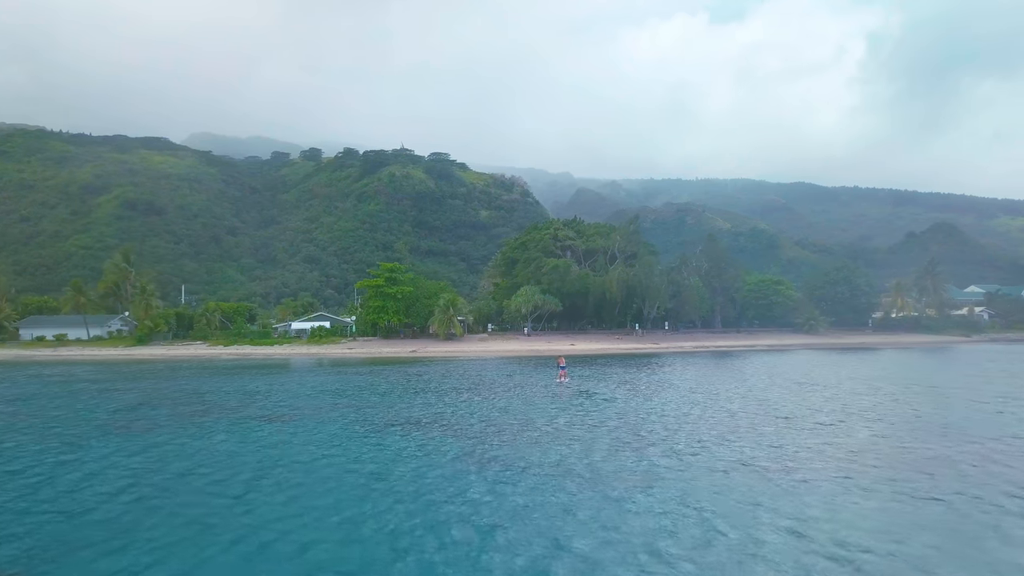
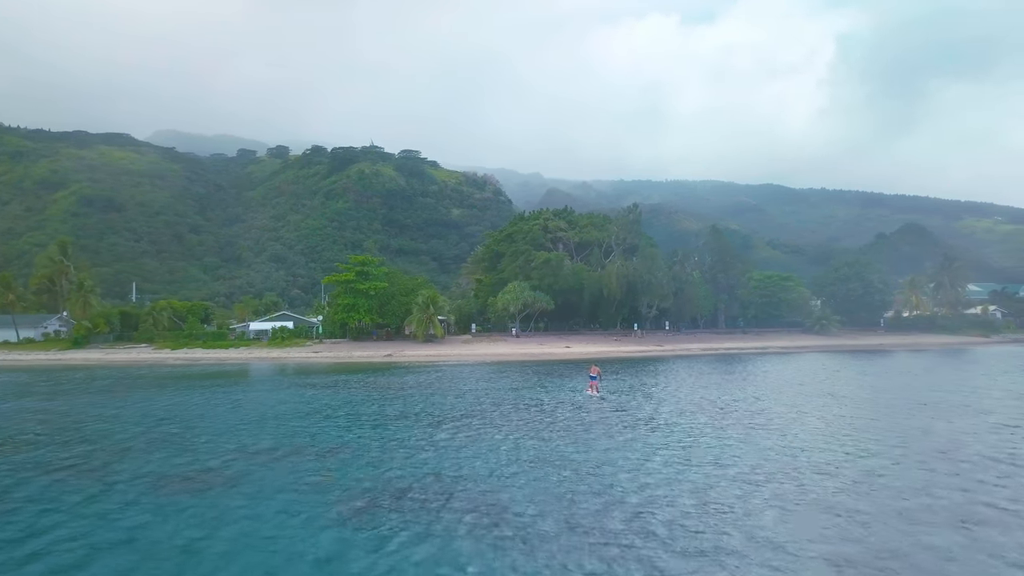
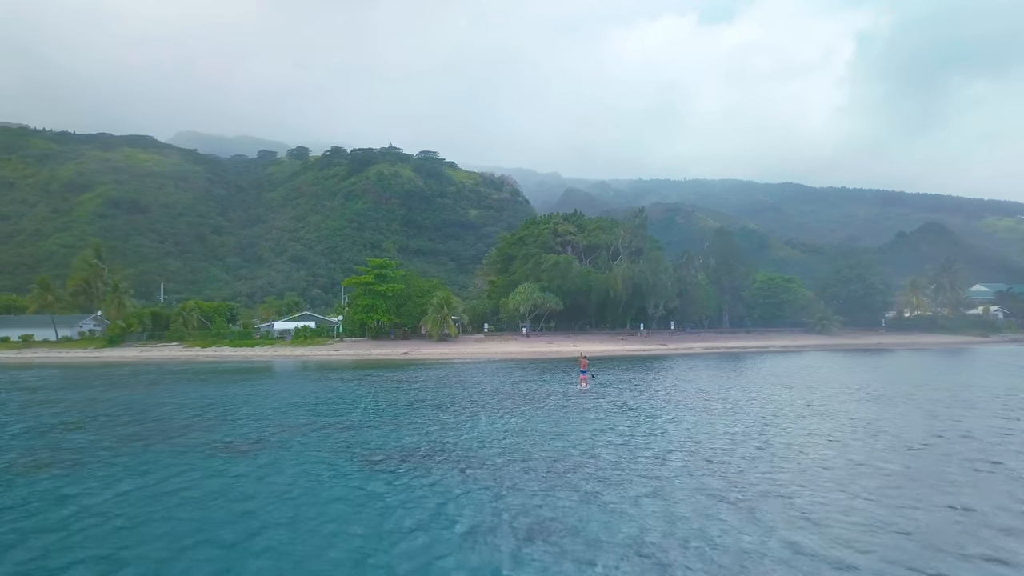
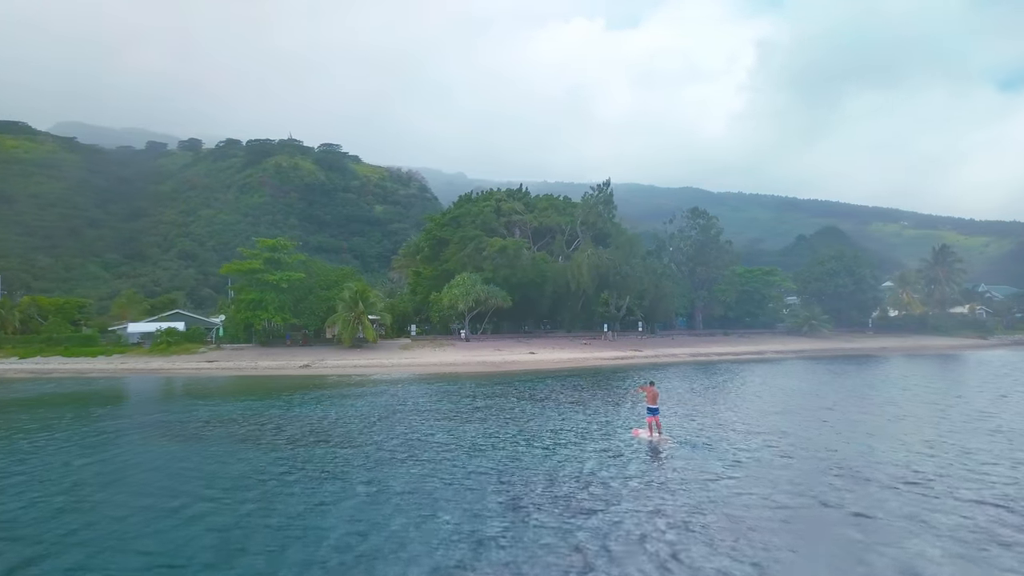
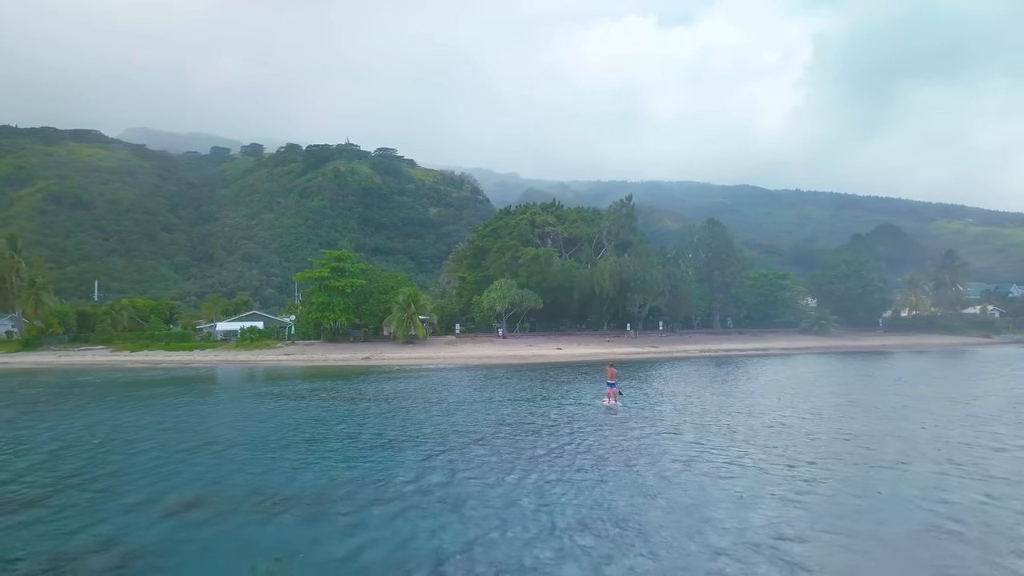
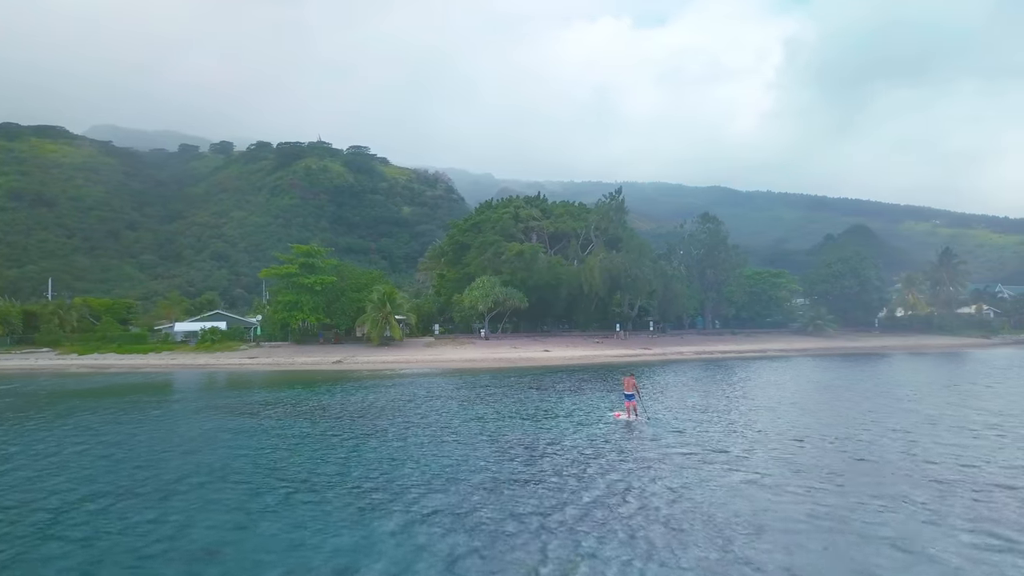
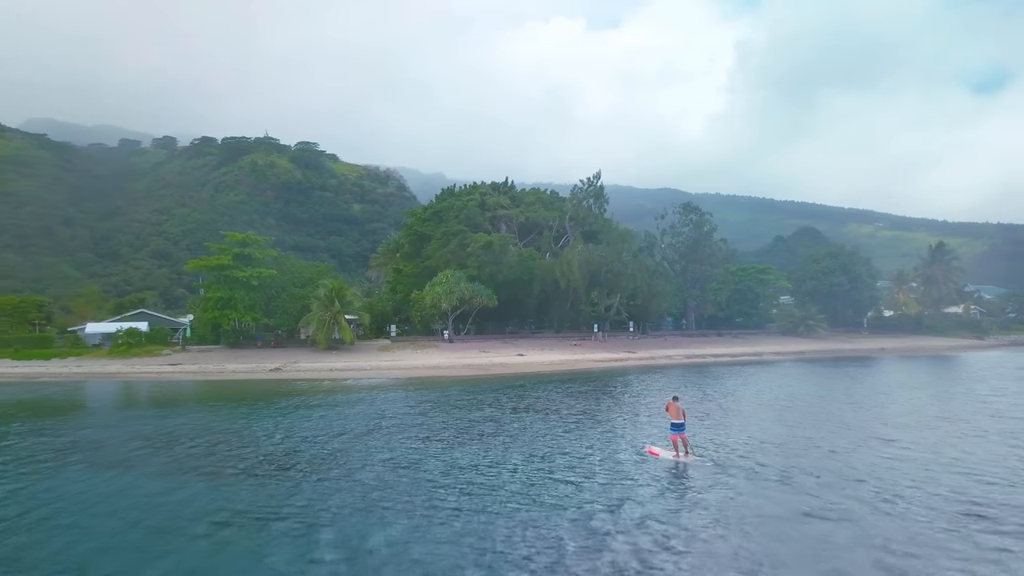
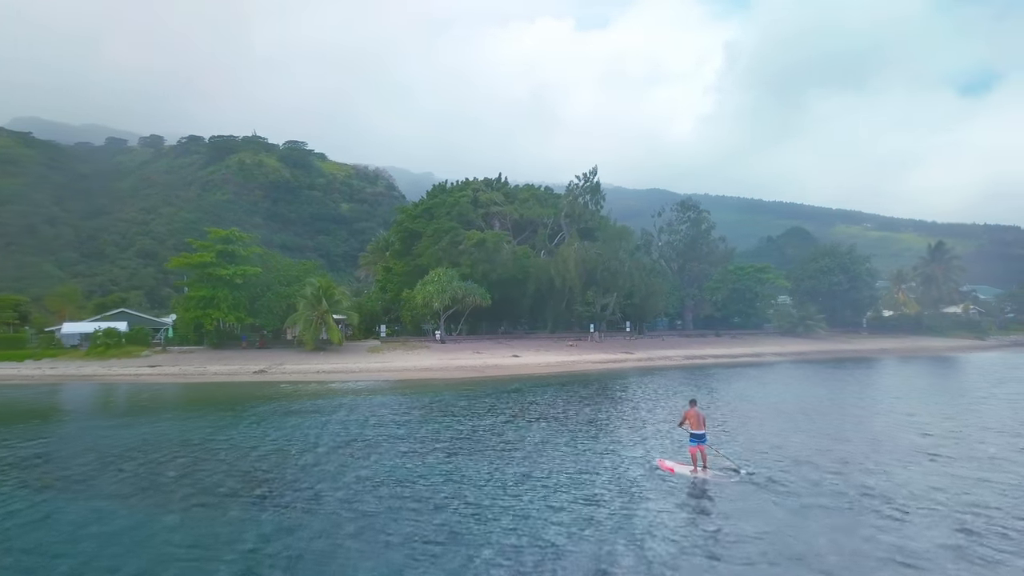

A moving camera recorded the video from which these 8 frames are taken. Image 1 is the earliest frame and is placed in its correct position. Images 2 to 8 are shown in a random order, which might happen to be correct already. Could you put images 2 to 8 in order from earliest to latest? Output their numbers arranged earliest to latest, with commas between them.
3, 2, 5, 6, 4, 7, 8
